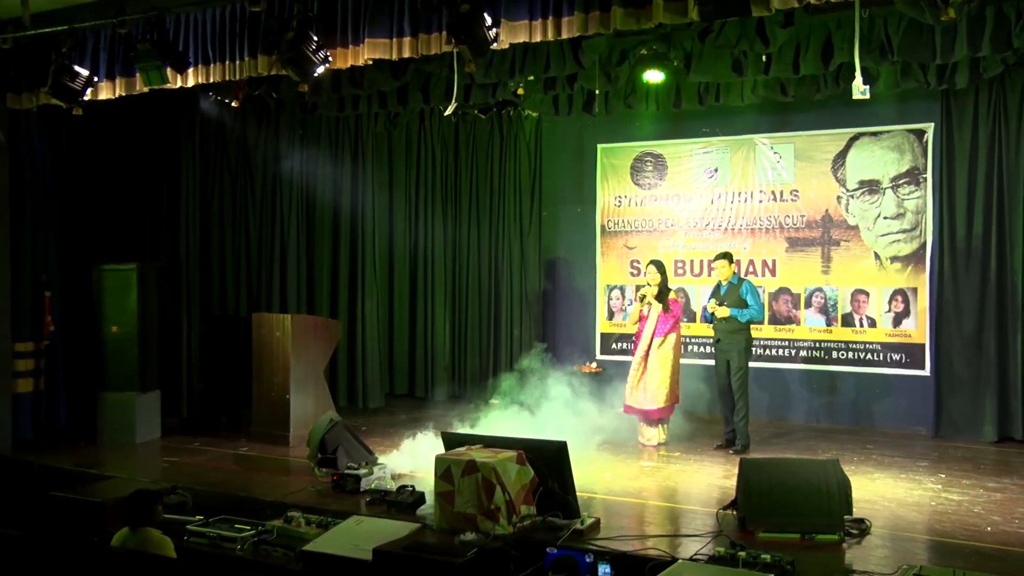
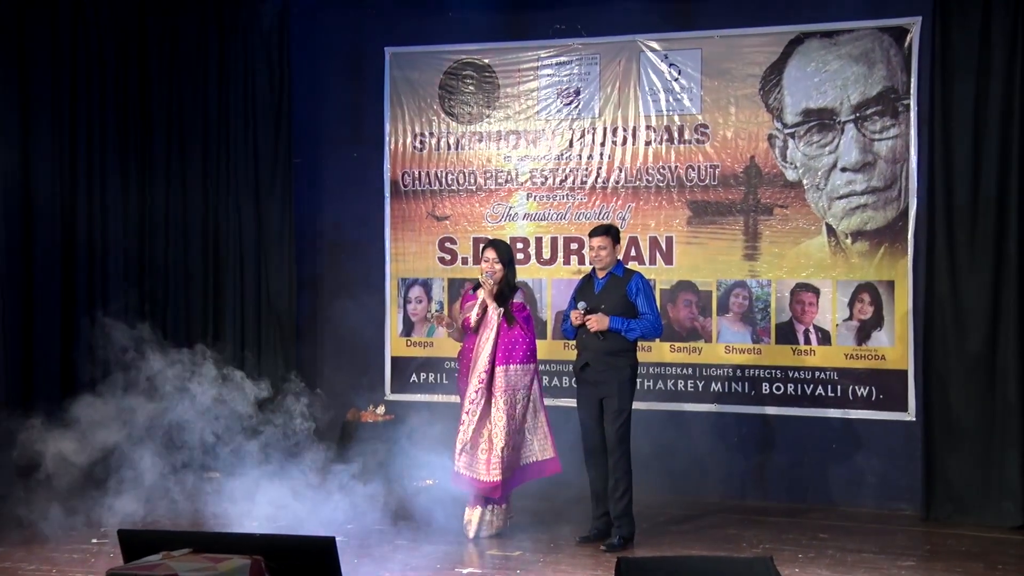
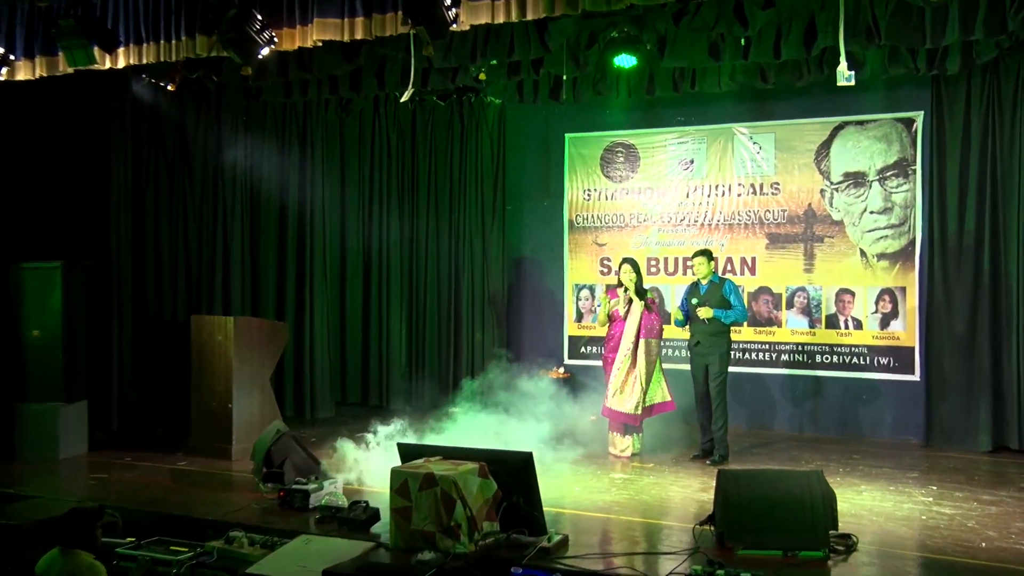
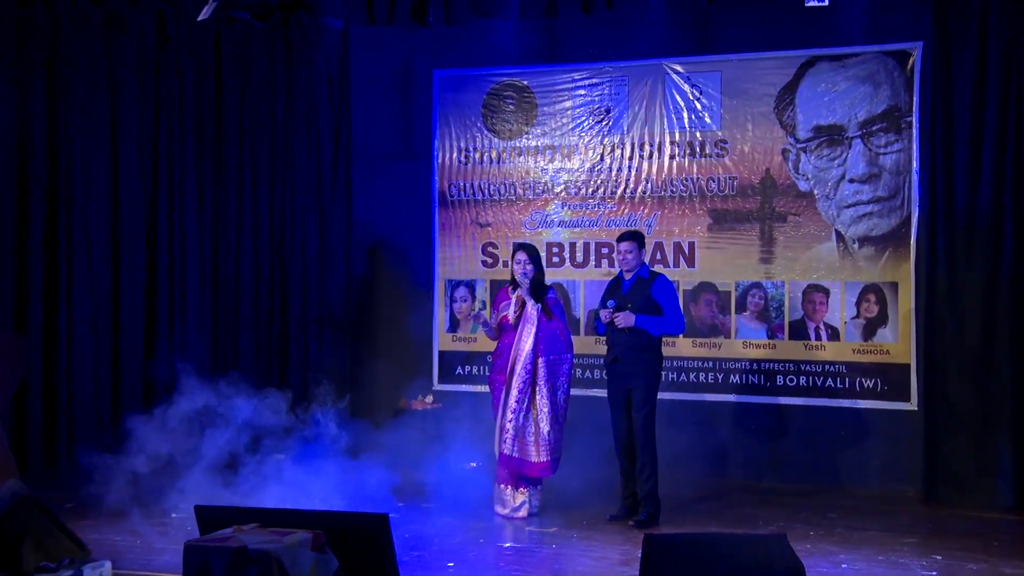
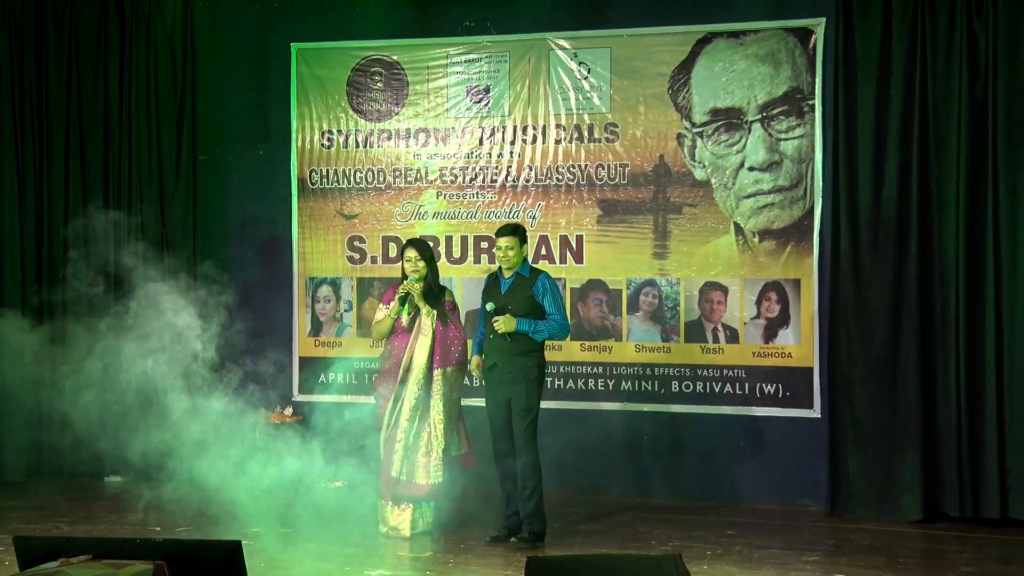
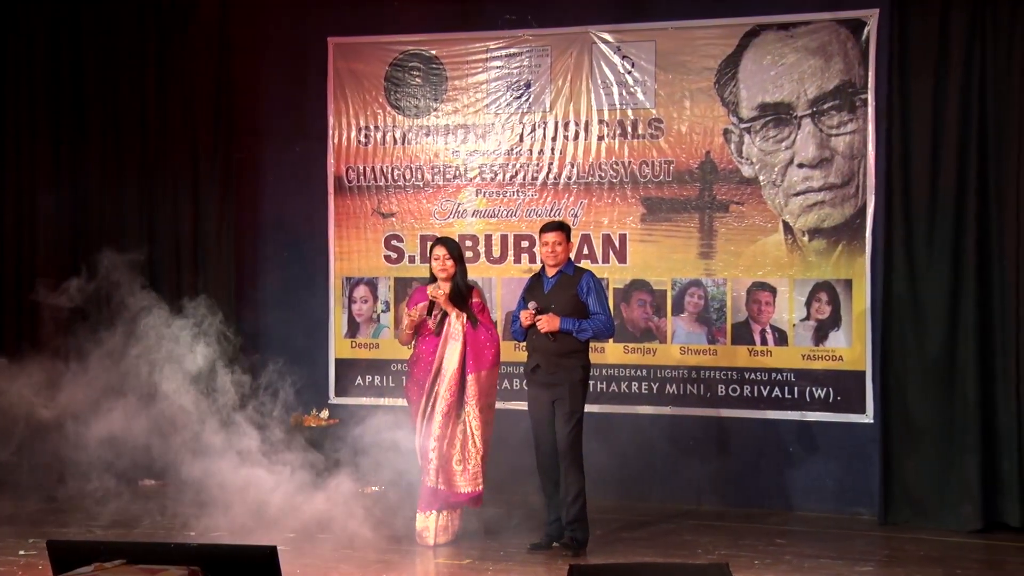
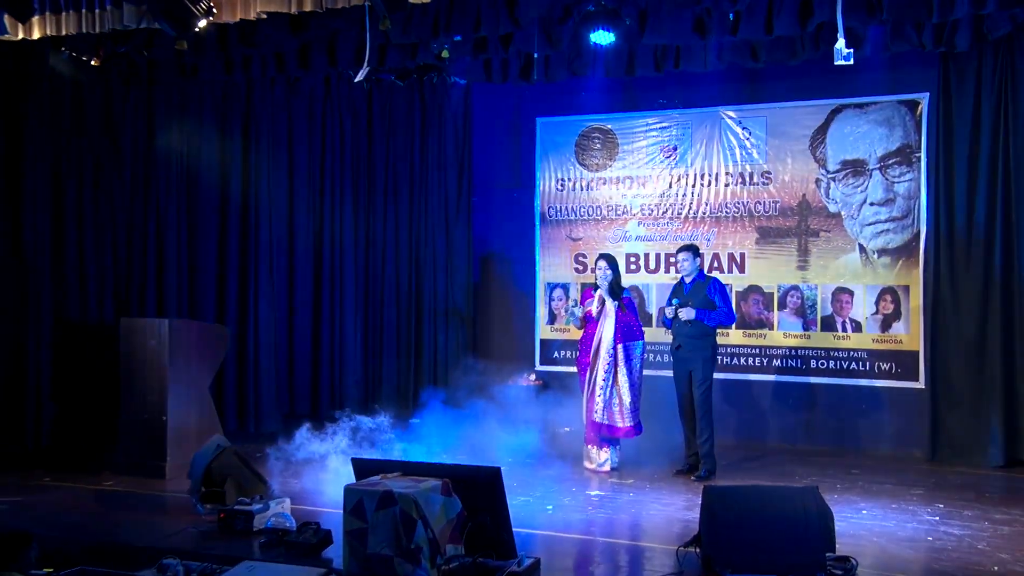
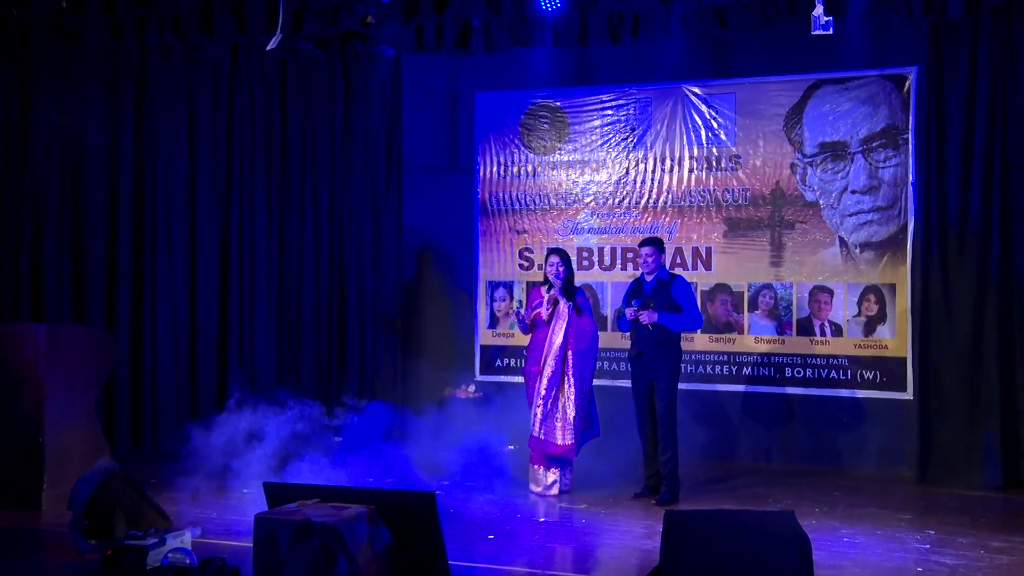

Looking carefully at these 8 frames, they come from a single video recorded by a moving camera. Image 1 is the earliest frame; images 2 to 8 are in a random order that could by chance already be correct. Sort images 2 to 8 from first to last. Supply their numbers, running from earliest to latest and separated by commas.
3, 7, 8, 4, 2, 6, 5
